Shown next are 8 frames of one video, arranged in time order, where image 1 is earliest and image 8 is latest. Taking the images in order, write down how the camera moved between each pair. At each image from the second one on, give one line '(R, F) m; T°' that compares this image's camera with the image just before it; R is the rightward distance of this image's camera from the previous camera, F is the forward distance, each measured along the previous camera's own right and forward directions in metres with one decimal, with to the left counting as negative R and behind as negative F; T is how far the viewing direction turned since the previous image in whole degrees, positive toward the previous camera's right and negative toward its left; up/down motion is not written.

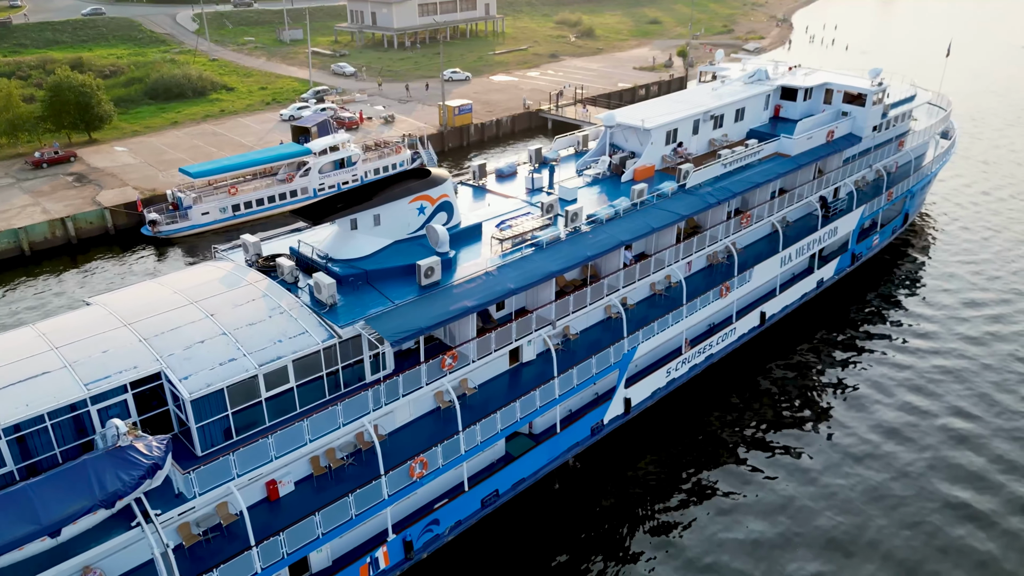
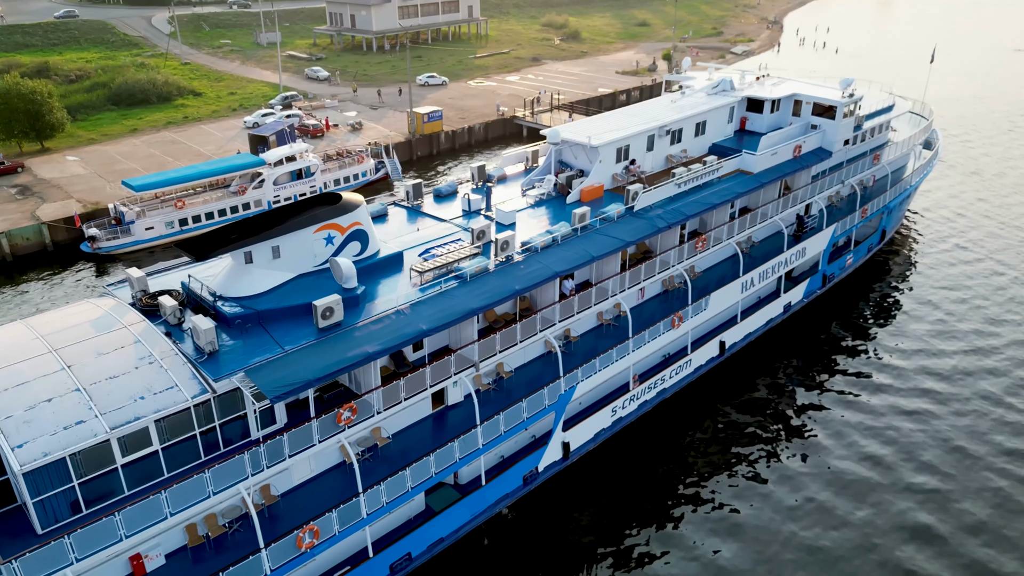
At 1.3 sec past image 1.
(+2.4, +2.3) m; 0°
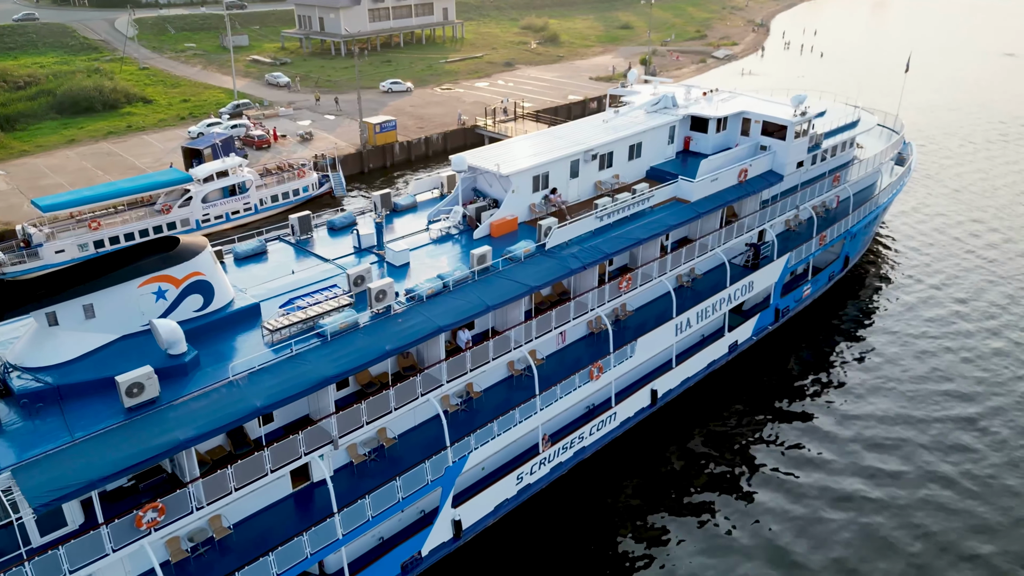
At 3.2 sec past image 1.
(+3.4, +3.3) m; 0°
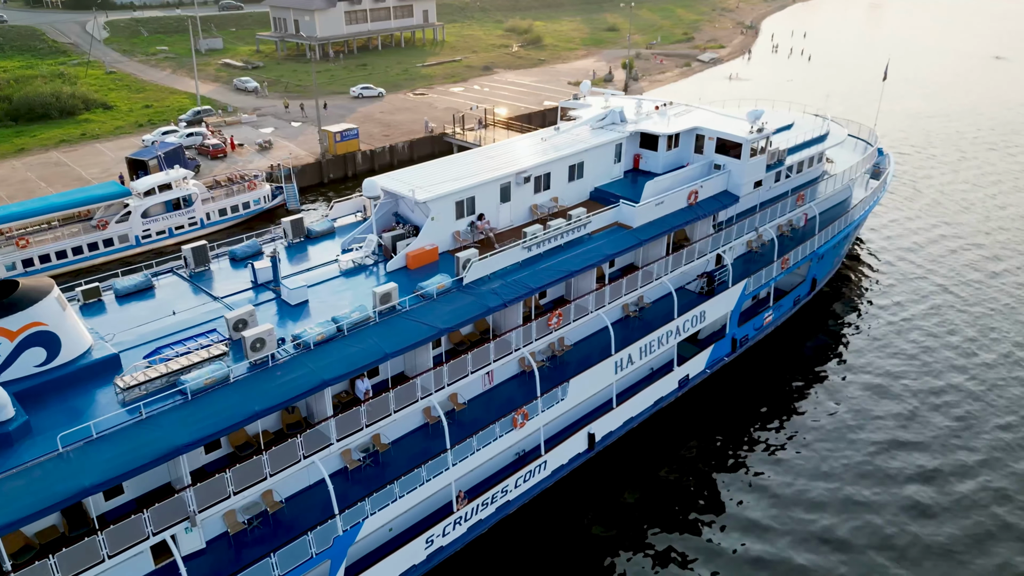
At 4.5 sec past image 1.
(+2.5, +2.4) m; 0°
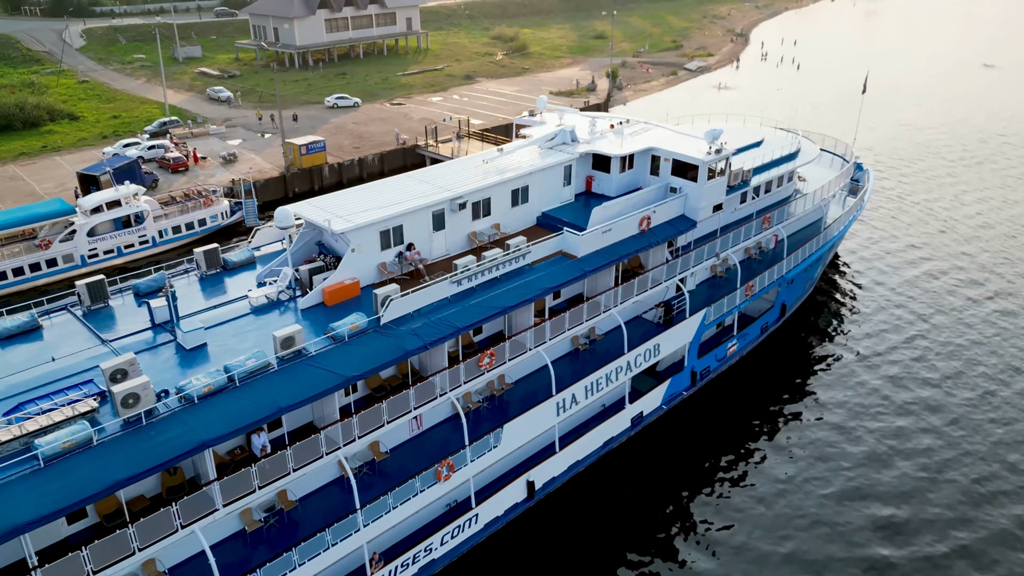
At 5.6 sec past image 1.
(+2.1, +1.9) m; 0°
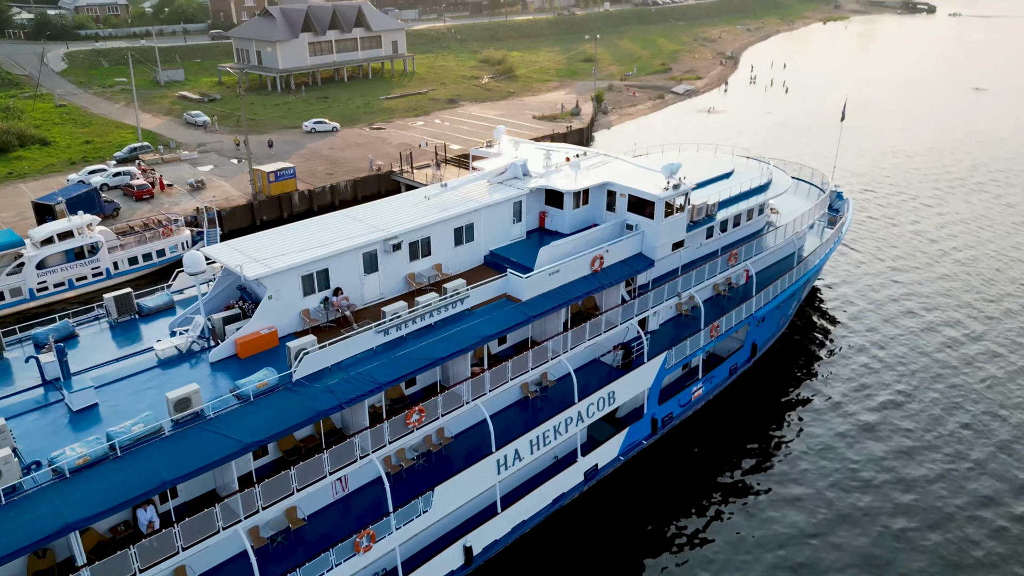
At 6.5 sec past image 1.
(+1.8, +1.7) m; 0°
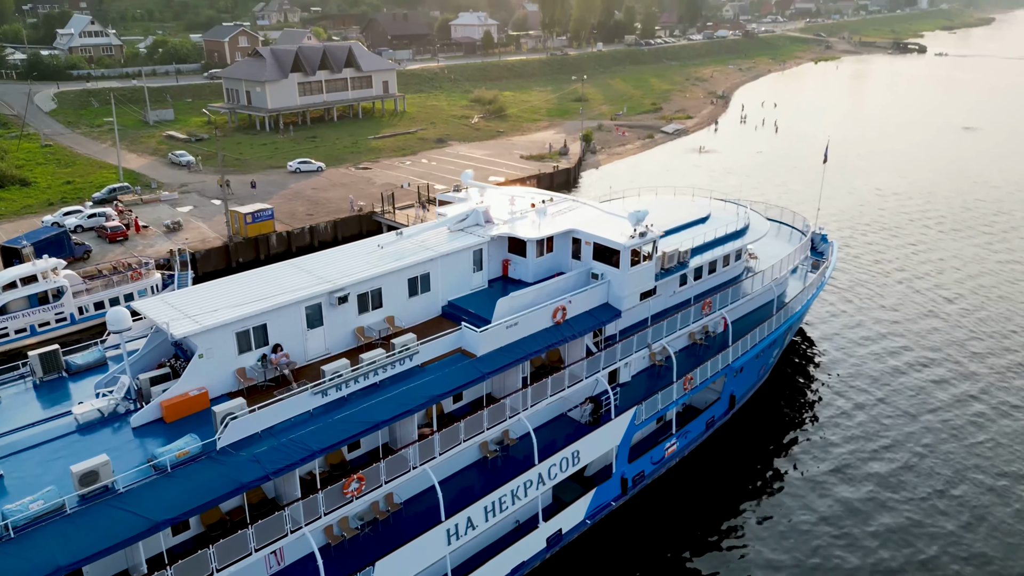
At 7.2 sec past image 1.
(+1.3, +1.2) m; 0°
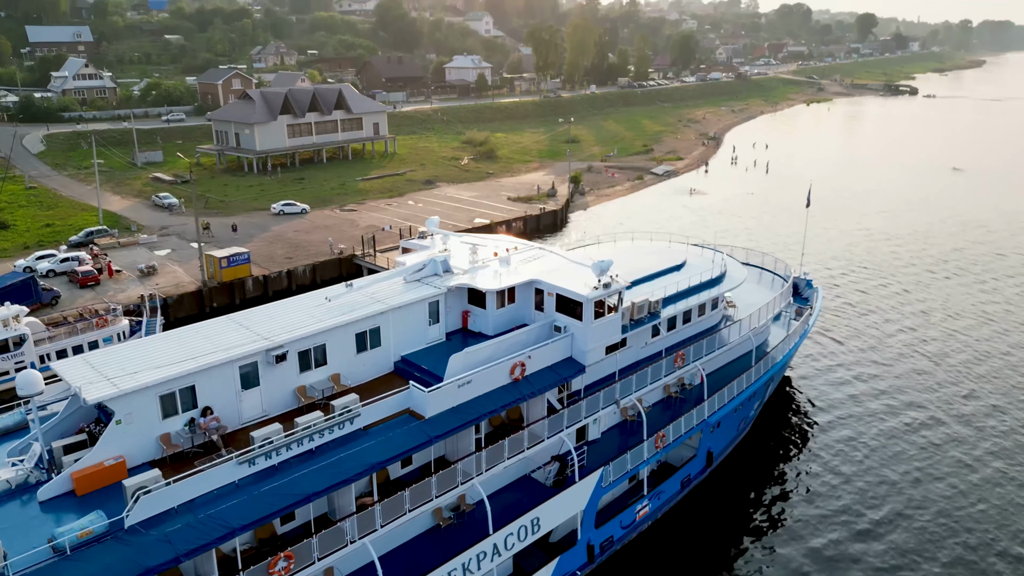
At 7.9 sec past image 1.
(+1.3, +1.2) m; 0°
